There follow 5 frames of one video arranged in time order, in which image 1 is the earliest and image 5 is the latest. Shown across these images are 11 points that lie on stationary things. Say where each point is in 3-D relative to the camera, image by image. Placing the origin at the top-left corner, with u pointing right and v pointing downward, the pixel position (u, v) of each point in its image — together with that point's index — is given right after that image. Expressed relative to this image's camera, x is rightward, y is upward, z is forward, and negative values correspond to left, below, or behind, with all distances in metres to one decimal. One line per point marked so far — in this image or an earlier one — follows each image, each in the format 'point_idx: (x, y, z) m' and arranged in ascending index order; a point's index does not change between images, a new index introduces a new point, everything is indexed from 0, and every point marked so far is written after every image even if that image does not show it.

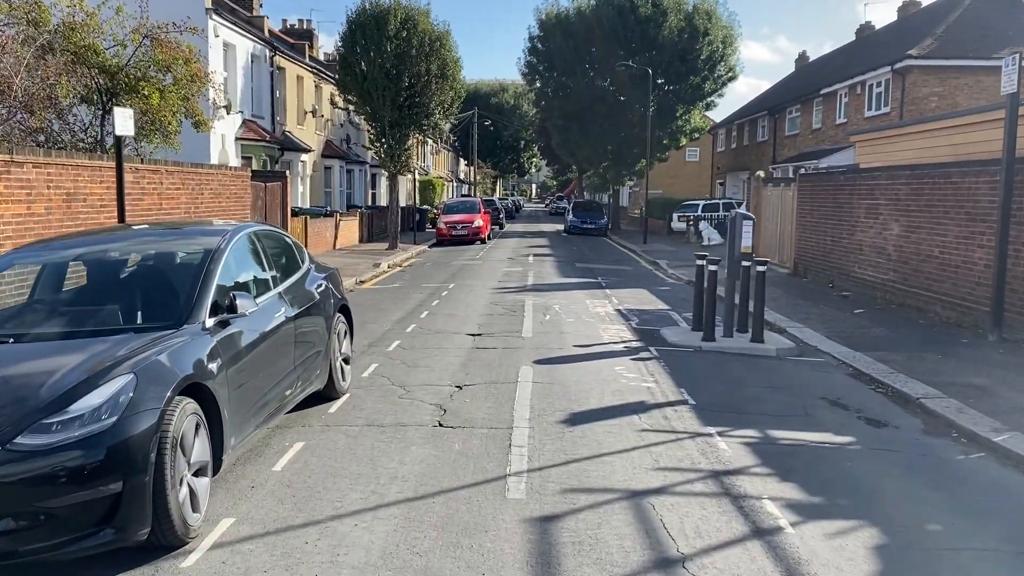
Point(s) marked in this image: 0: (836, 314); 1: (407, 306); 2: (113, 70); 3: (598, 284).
0: (+5.6, -0.4, +14.4) m
1: (-1.8, -0.3, +14.4) m
2: (-6.6, +3.6, +13.8) m
3: (+2.0, +0.1, +18.7) m
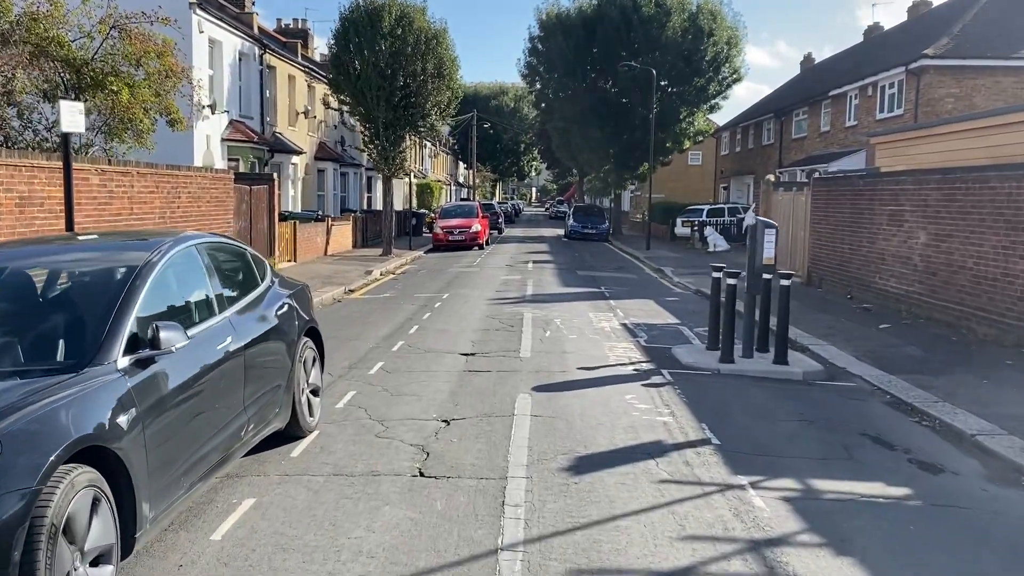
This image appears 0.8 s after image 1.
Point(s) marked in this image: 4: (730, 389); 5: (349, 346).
0: (+5.6, -0.7, +13.4) m
1: (-1.9, -0.5, +13.3) m
2: (-6.7, +3.5, +12.7) m
3: (+1.9, -0.1, +17.6) m
4: (+2.3, -1.1, +8.7) m
5: (-2.1, -0.8, +10.9) m
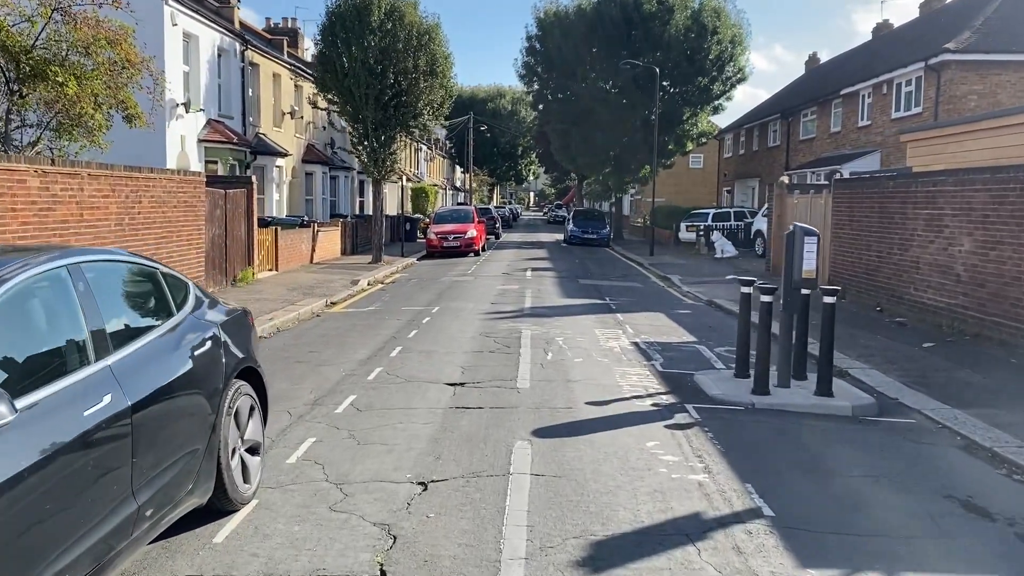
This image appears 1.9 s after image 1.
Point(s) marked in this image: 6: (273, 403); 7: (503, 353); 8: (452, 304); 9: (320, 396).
0: (+5.5, -0.8, +11.9) m
1: (-1.9, -0.7, +11.8) m
2: (-6.7, +3.2, +11.3) m
3: (+1.9, -0.3, +16.1) m
4: (+2.3, -1.2, +7.2) m
5: (-2.2, -1.0, +9.4) m
6: (-2.3, -1.1, +8.0) m
7: (-0.1, -0.8, +10.4) m
8: (-1.2, -0.3, +15.9) m
9: (-1.9, -1.1, +8.1) m
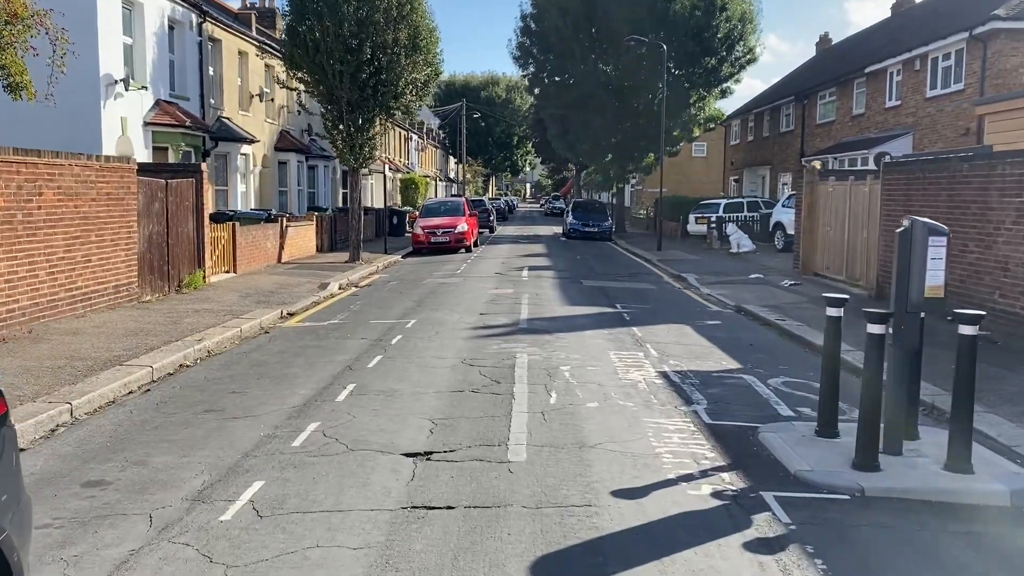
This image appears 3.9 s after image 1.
0: (+5.4, -1.0, +9.2) m
1: (-2.0, -0.9, +9.1) m
2: (-6.9, +3.0, +8.5) m
3: (+1.7, -0.4, +13.4) m
4: (+2.2, -1.4, +4.5) m
5: (-2.3, -1.2, +6.7) m
6: (-2.4, -1.3, +5.3) m
7: (-0.2, -1.0, +7.7) m
8: (-1.3, -0.4, +13.2) m
9: (-2.0, -1.3, +5.4) m
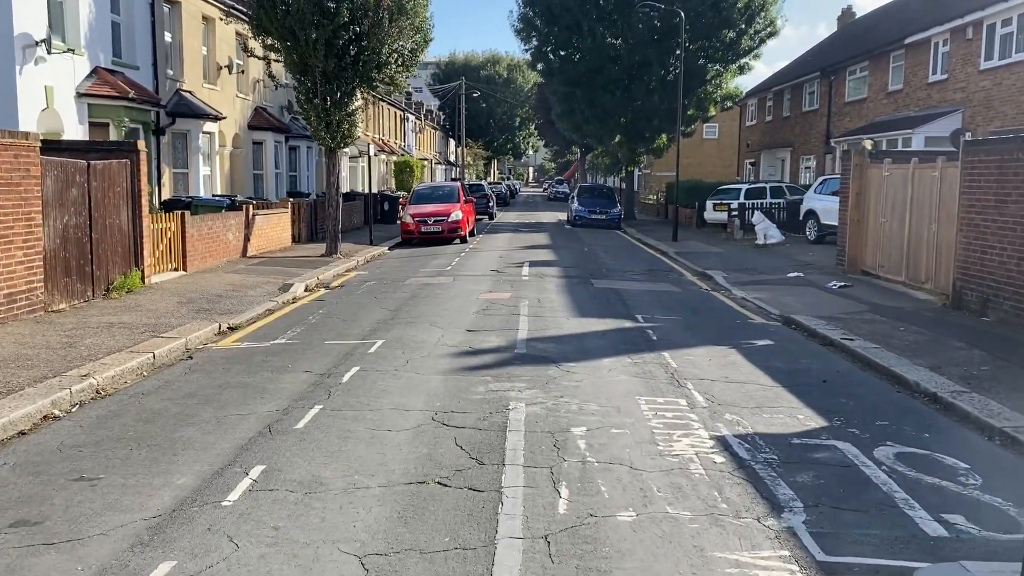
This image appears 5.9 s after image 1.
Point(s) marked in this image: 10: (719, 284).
0: (+5.4, -1.2, +6.4) m
1: (-2.1, -1.1, +6.4) m
2: (-6.9, +2.8, +5.7) m
3: (+1.7, -0.6, +10.7) m
4: (+2.1, -1.7, +1.8) m
5: (-2.4, -1.4, +3.9) m
6: (-2.5, -1.6, +2.5) m
7: (-0.3, -1.2, +5.0) m
8: (-1.3, -0.6, +10.5) m
9: (-2.0, -1.5, +2.7) m
10: (+4.1, +0.1, +16.4) m
